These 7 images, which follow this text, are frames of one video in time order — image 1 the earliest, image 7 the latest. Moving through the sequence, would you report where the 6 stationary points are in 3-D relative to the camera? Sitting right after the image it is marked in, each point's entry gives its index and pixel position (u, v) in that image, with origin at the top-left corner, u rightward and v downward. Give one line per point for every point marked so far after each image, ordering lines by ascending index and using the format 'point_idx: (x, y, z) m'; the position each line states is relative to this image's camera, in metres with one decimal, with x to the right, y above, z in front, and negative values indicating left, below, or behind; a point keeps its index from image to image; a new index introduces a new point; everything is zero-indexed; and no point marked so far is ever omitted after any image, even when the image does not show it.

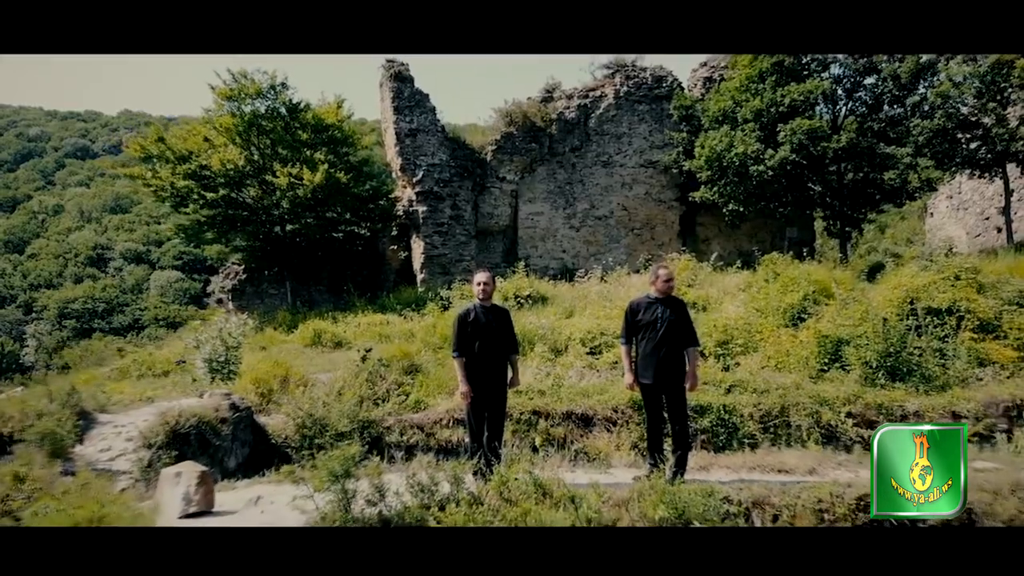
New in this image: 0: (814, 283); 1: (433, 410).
0: (+2.1, 0.0, +4.6) m
1: (-0.4, -0.7, +3.8) m
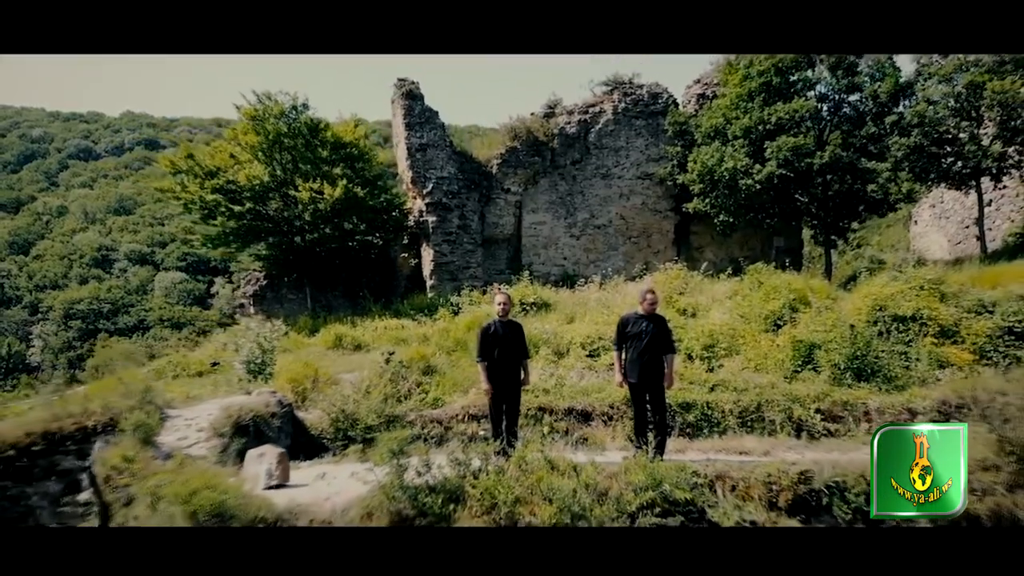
0: (+2.2, 0.0, +5.0) m
1: (-0.4, -0.7, +4.2) m
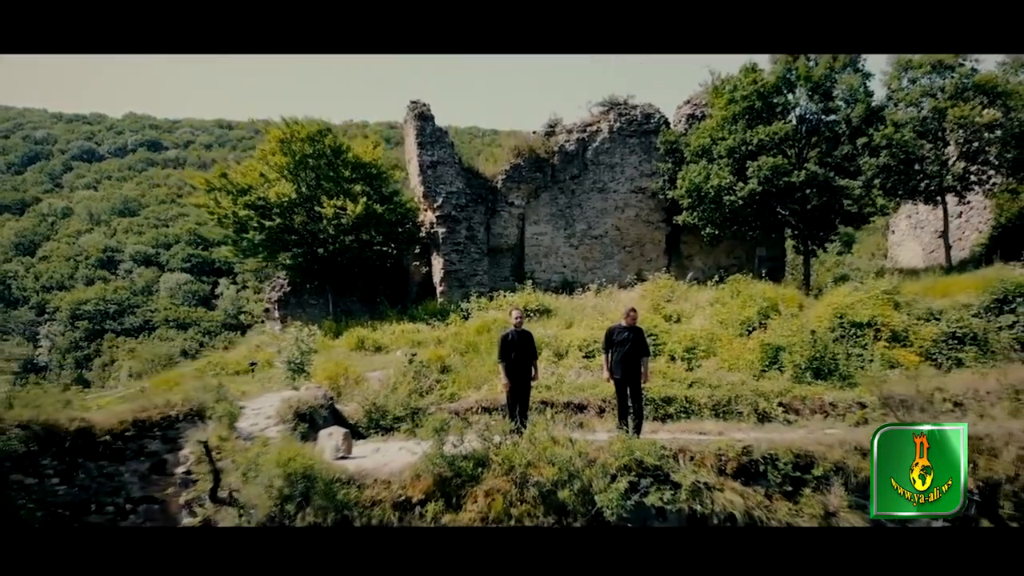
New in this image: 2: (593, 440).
0: (+2.2, -0.1, +5.6) m
1: (-0.3, -0.8, +4.8) m
2: (+0.5, -1.0, +4.4) m
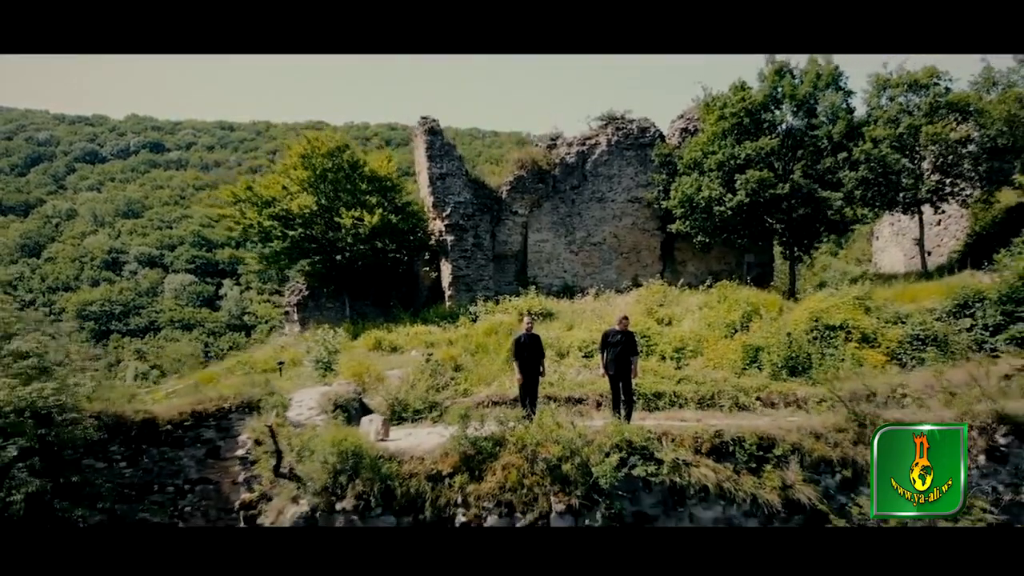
0: (+2.3, -0.2, +6.2) m
1: (-0.3, -0.9, +5.4) m
2: (+0.6, -1.0, +5.0) m
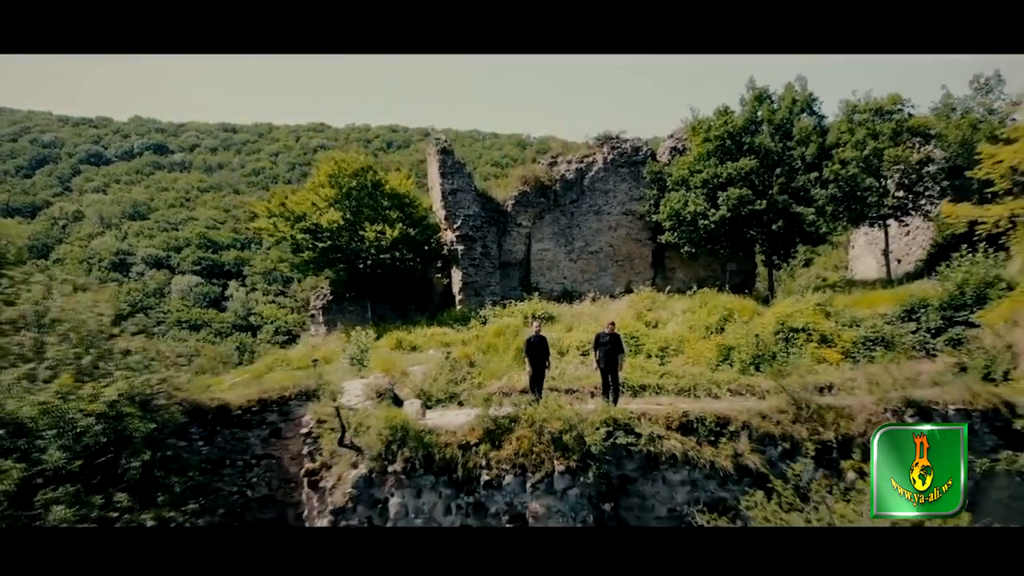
0: (+2.3, -0.2, +7.0) m
1: (-0.2, -0.9, +6.2) m
2: (+0.6, -1.1, +5.9) m
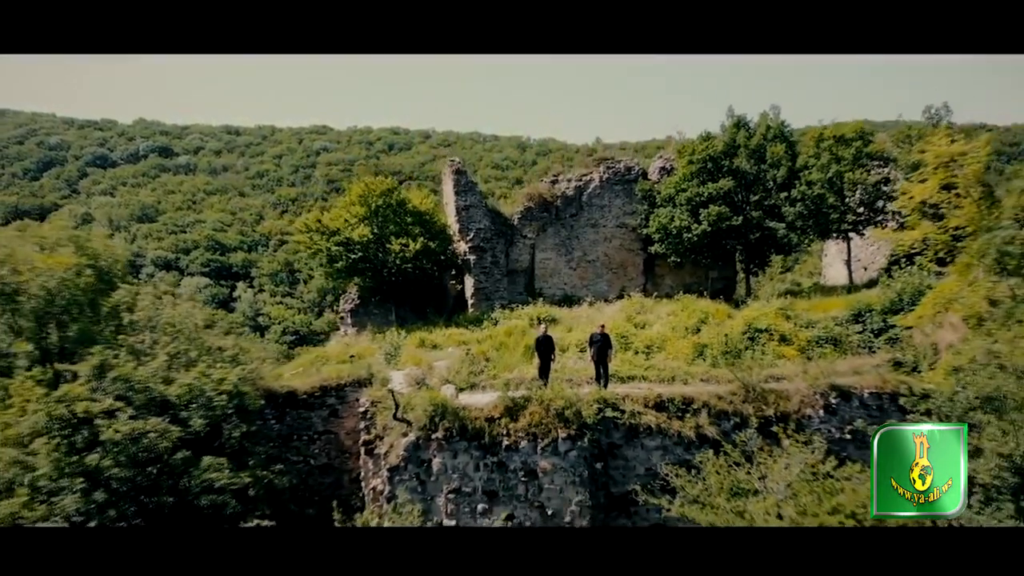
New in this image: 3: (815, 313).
0: (+2.4, -0.3, +8.2) m
1: (-0.1, -1.0, +7.4) m
2: (+0.7, -1.2, +7.1) m
3: (+3.7, -0.3, +7.9) m
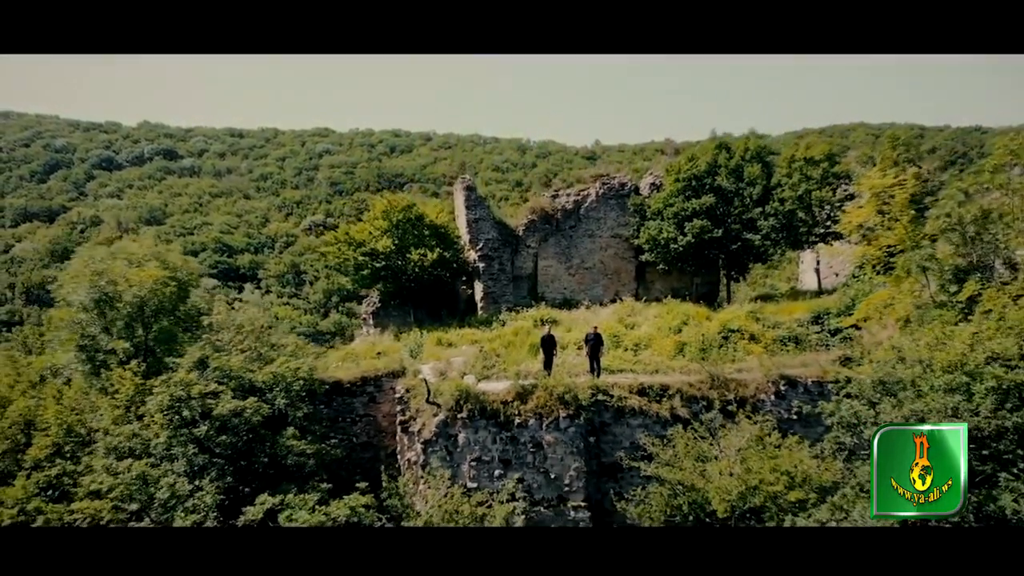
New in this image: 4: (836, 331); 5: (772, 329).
0: (+2.5, -0.4, +9.5) m
1: (0.0, -1.1, +8.7) m
2: (+0.8, -1.3, +8.3) m
3: (+3.8, -0.4, +9.2) m
4: (+4.3, -0.6, +8.7) m
5: (+3.5, -0.6, +8.9) m
